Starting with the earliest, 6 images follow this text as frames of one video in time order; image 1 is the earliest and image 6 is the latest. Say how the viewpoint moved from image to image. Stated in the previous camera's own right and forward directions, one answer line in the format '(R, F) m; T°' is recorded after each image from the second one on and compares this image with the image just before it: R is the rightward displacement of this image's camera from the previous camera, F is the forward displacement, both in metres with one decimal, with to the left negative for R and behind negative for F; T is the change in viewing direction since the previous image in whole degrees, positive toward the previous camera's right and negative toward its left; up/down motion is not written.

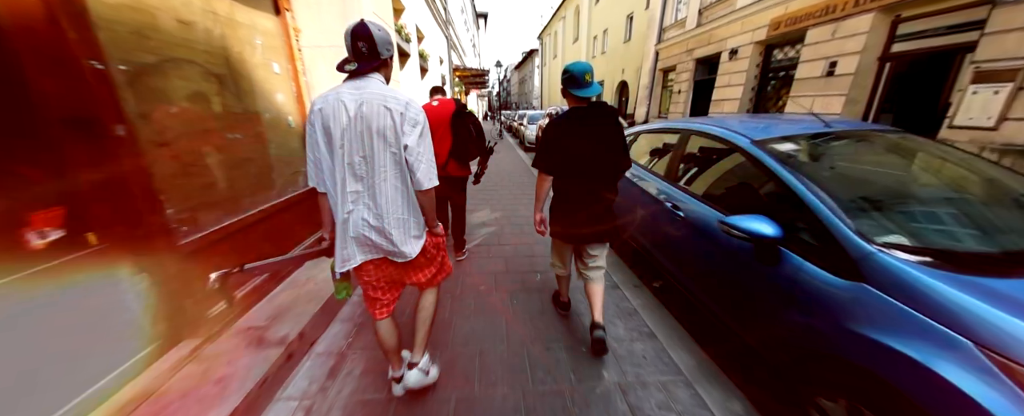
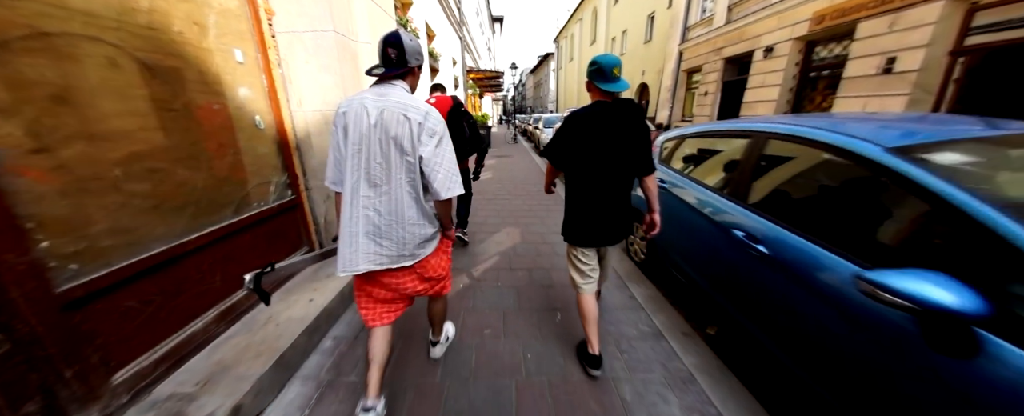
(0.0, +0.5) m; -3°
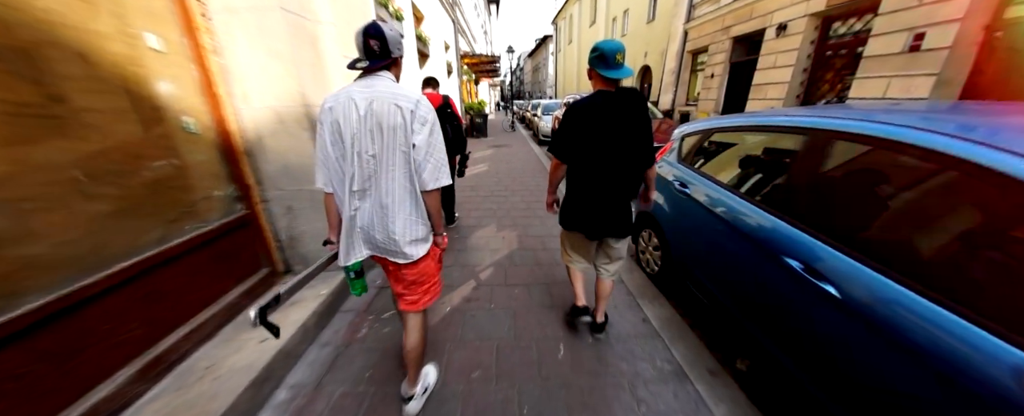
(+0.1, +0.4) m; 0°
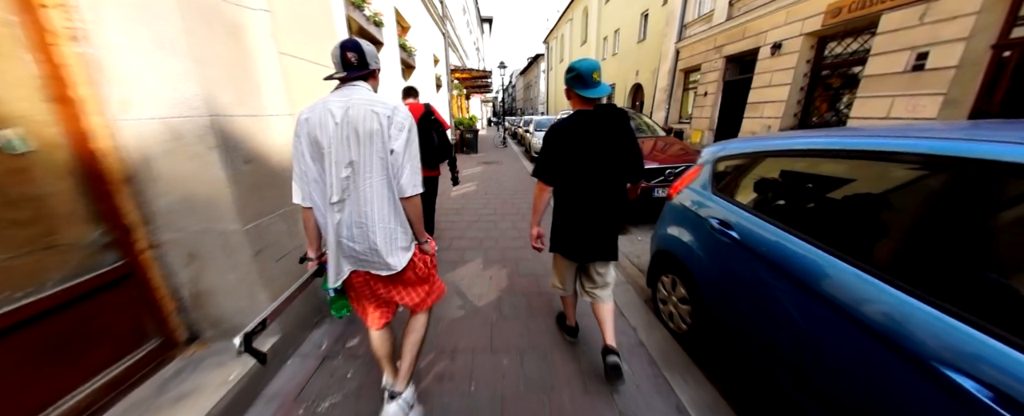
(0.0, +0.5) m; +2°
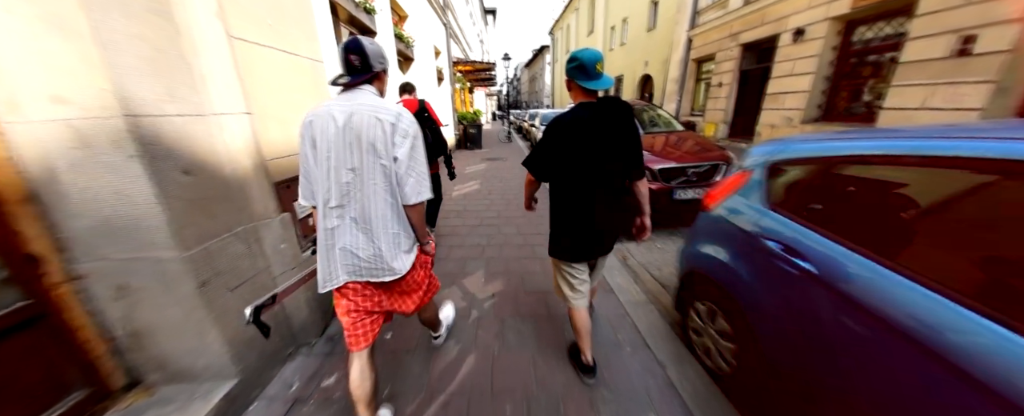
(0.0, +0.3) m; -1°
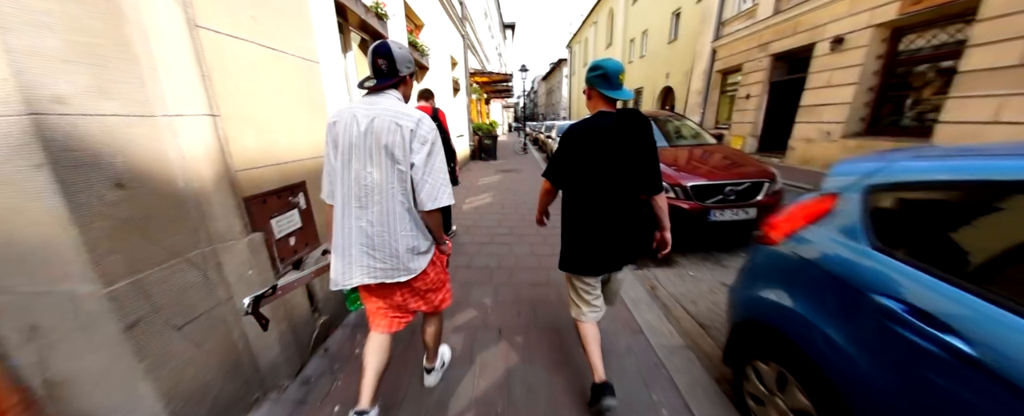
(0.0, +0.3) m; -3°
